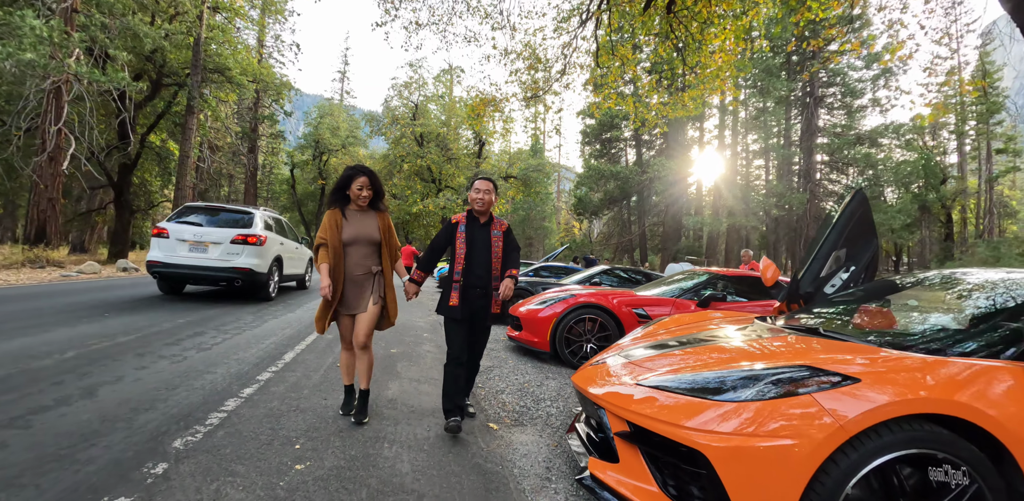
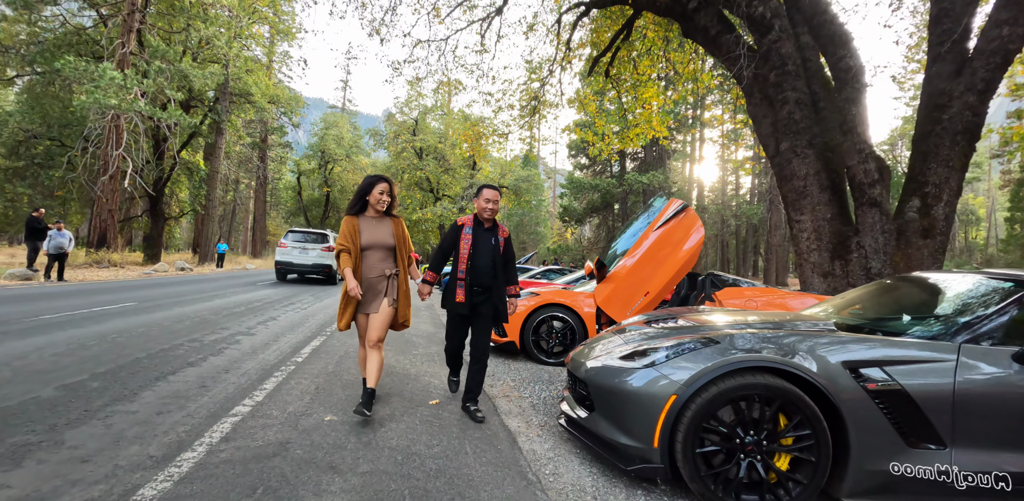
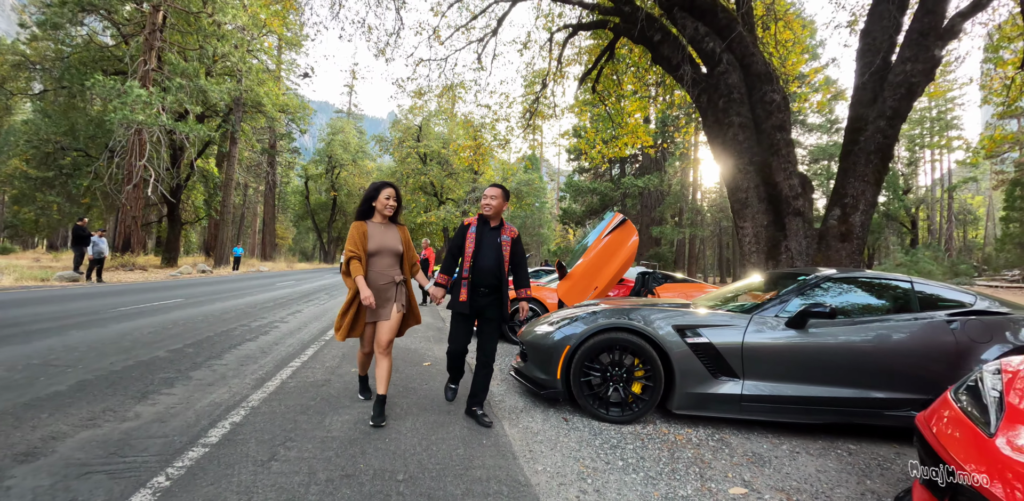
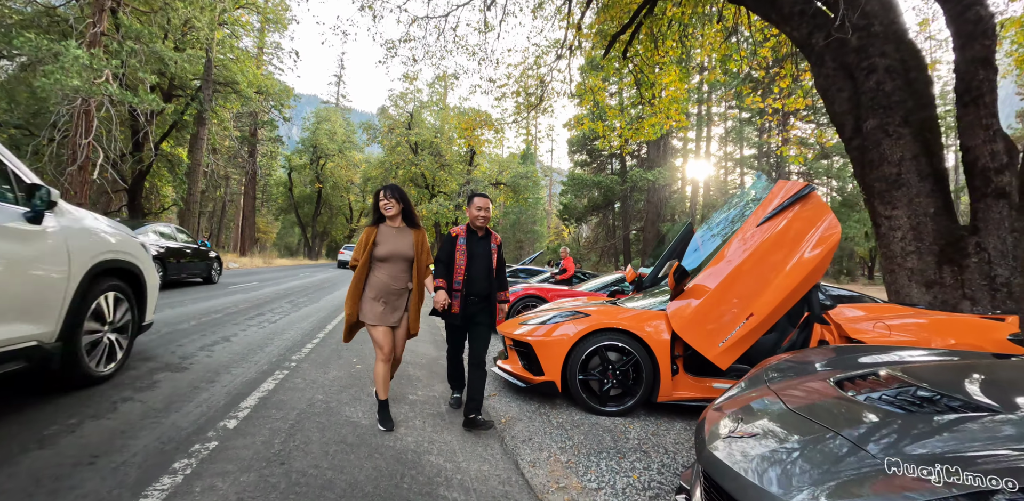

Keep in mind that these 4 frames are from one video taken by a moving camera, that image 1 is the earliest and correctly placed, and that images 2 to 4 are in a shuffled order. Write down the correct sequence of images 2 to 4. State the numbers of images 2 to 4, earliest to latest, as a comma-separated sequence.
4, 2, 3
